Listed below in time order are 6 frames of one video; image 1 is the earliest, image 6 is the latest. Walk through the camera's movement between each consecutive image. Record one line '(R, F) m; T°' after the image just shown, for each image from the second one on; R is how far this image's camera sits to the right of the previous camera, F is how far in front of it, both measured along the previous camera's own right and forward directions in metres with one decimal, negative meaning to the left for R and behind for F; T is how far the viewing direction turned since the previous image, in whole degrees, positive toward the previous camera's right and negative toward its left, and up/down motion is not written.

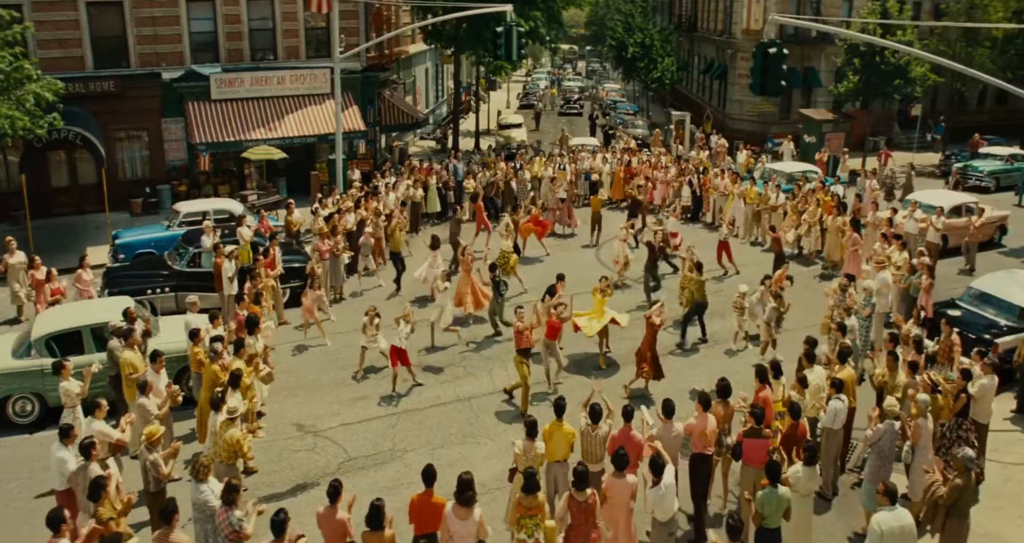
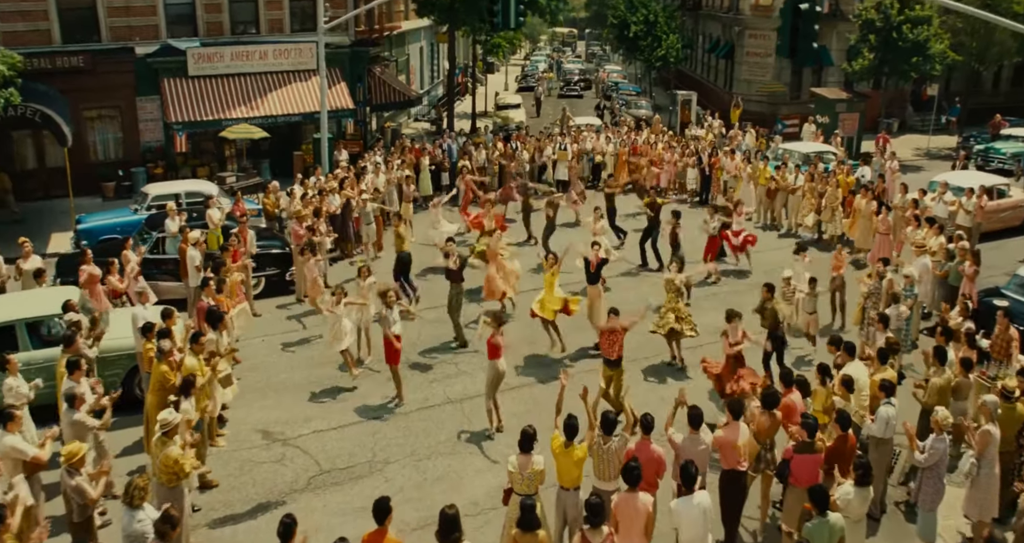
(0.0, +1.7) m; 0°
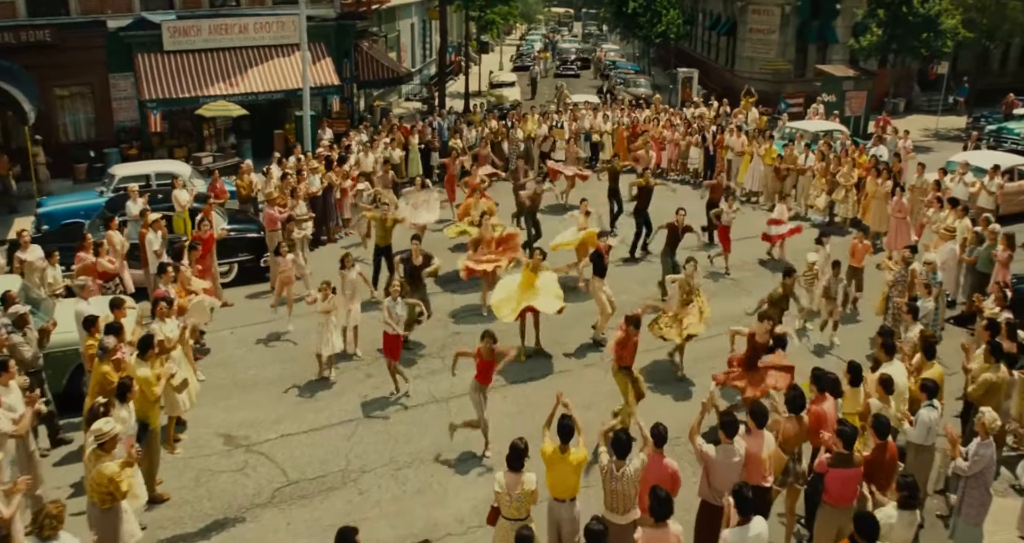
(+0.1, +1.2) m; 0°
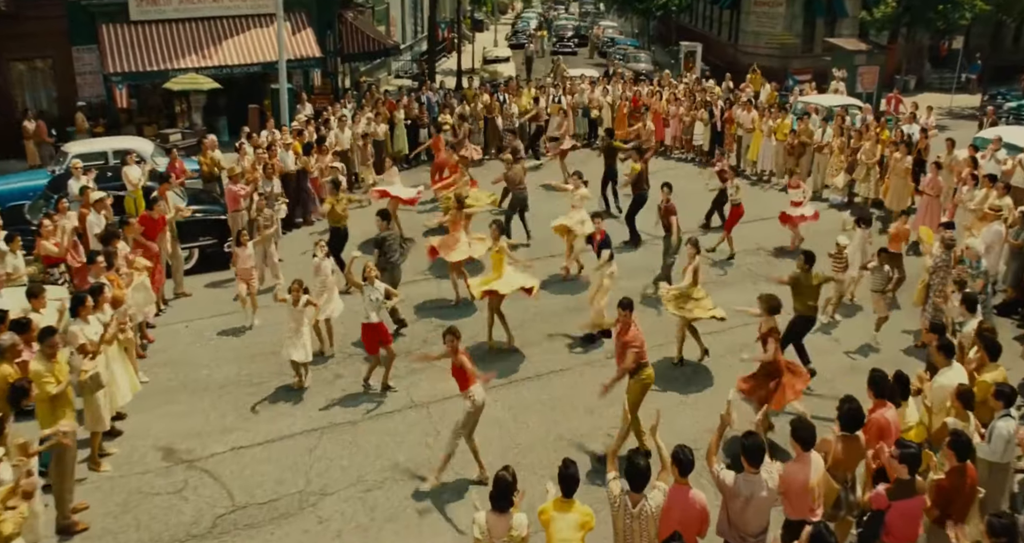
(+0.1, +1.6) m; 0°
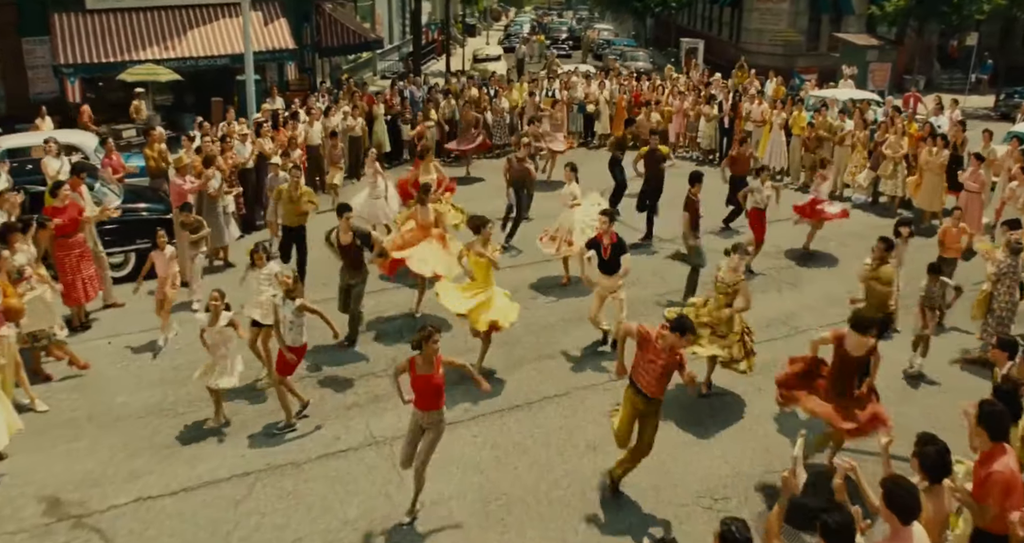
(+0.1, +1.9) m; 0°
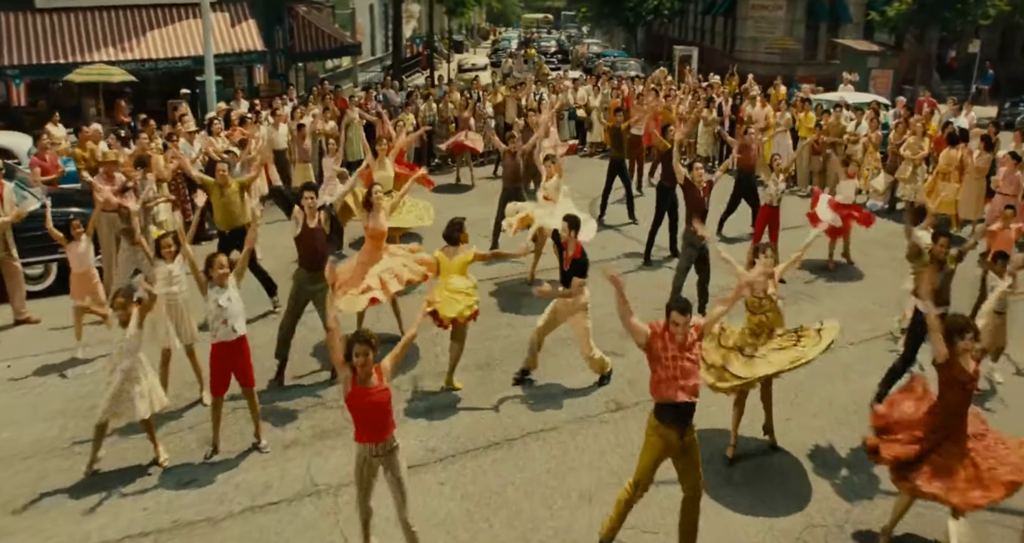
(+0.1, +1.6) m; +1°
